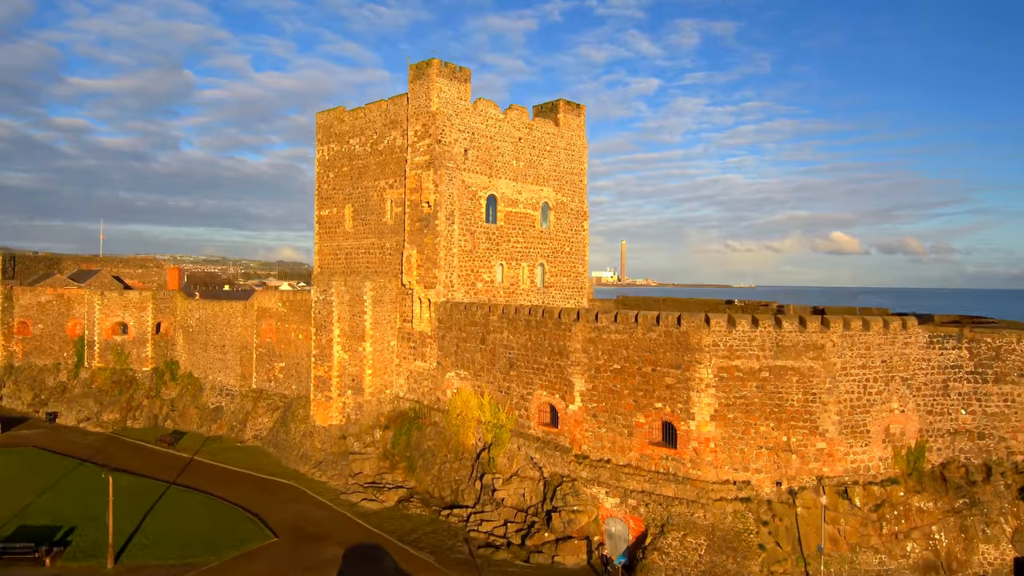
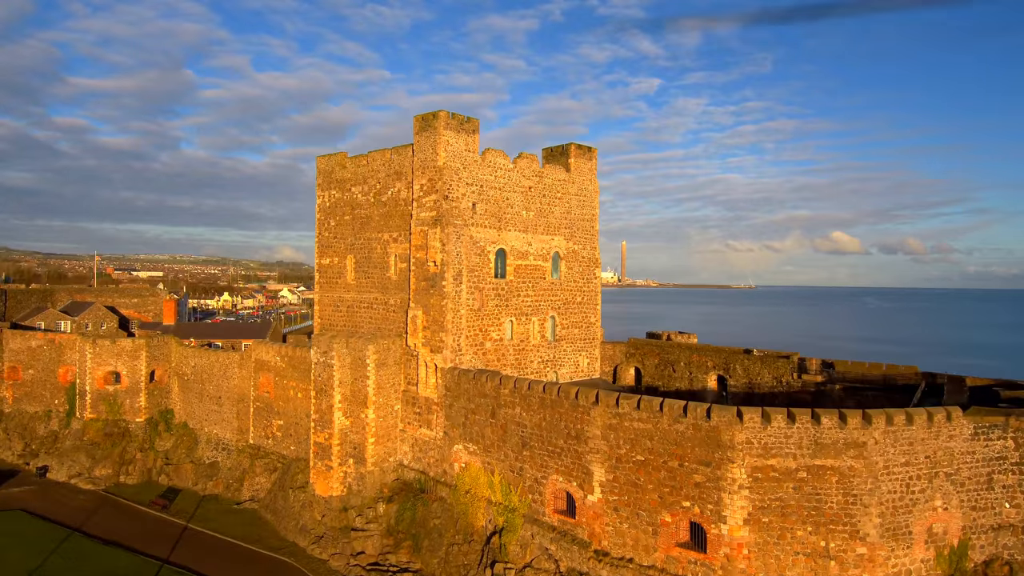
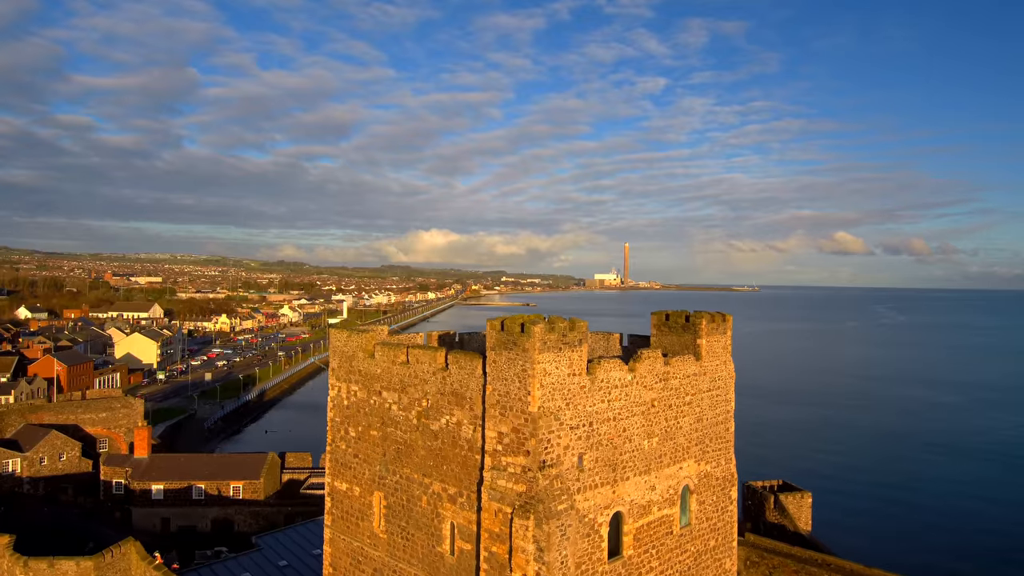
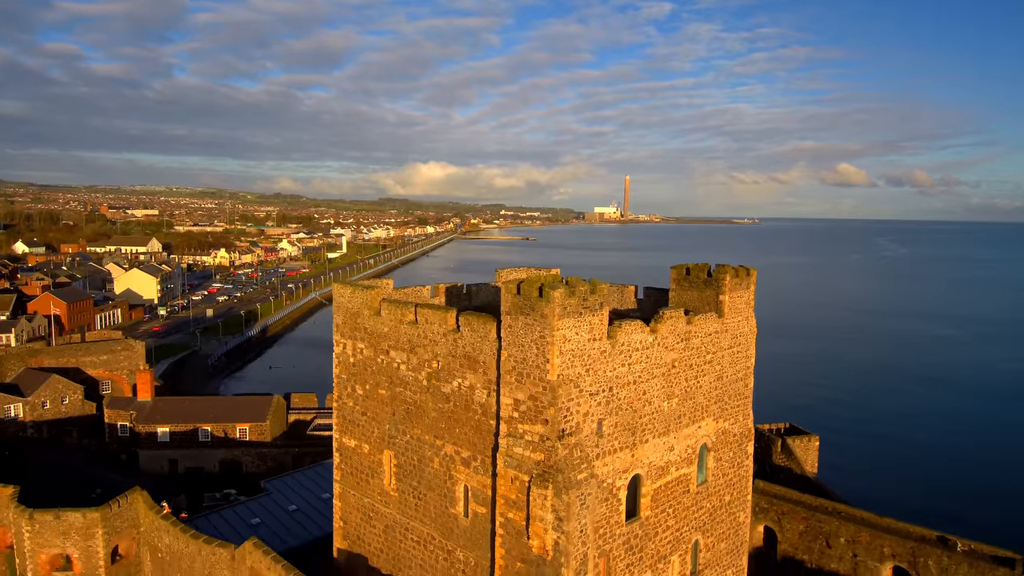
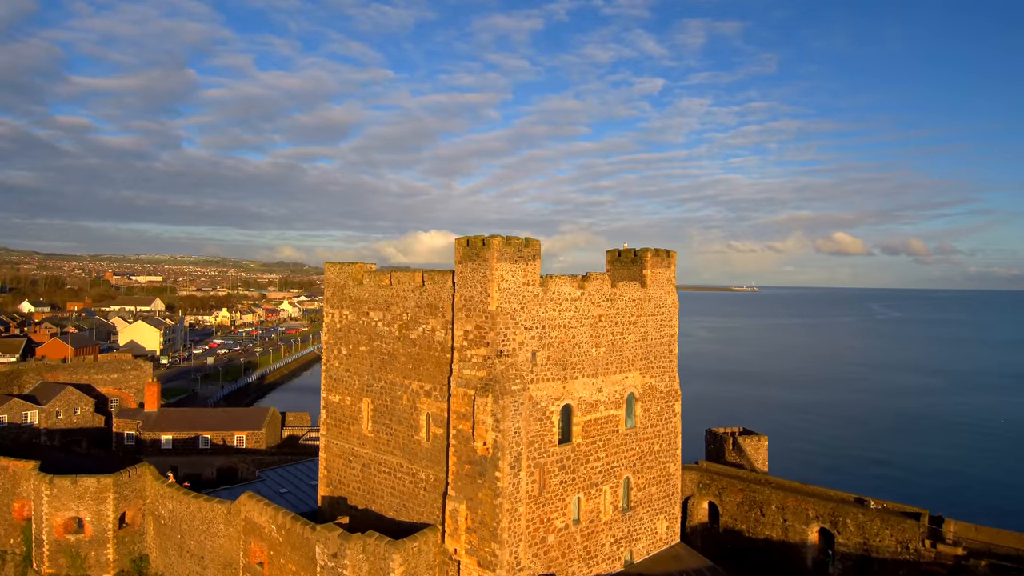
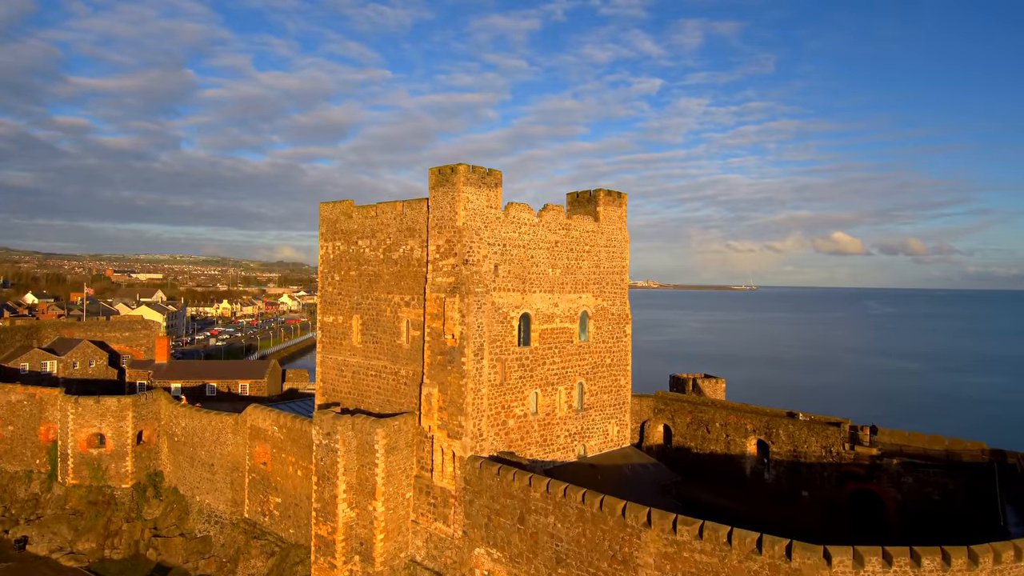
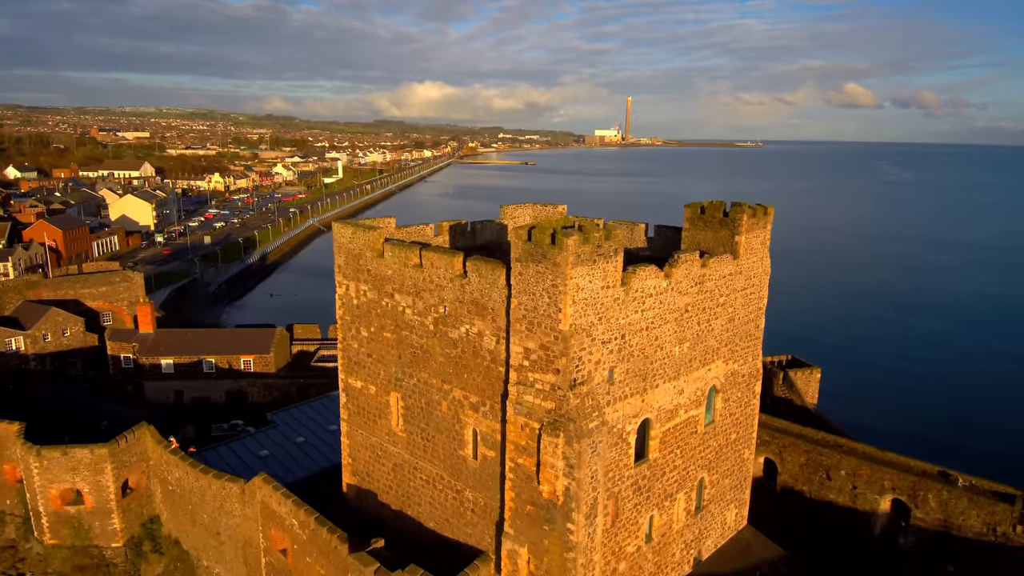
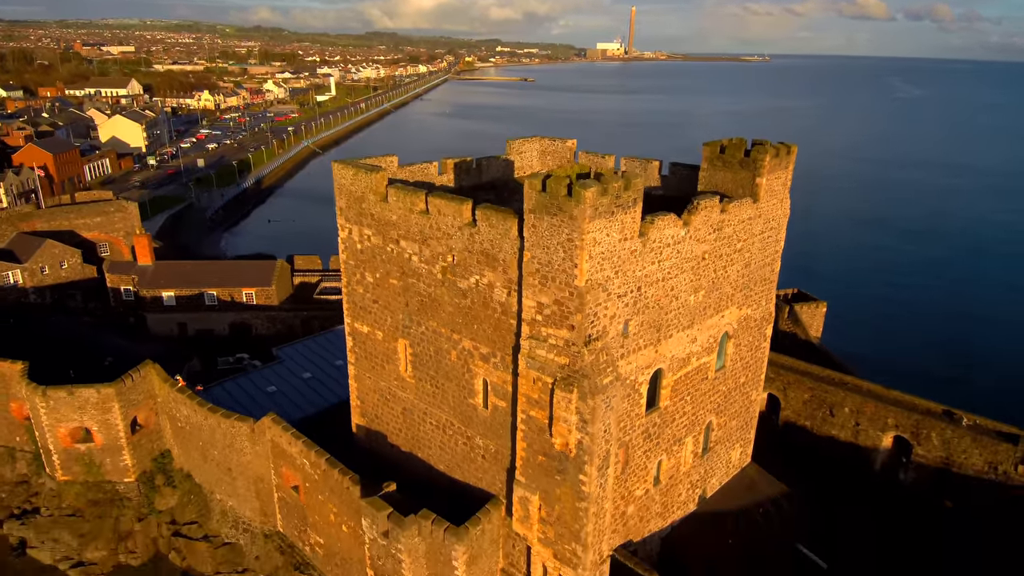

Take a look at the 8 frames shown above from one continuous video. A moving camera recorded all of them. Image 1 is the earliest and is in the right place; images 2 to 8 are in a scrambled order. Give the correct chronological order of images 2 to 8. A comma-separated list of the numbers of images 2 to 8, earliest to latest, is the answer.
2, 6, 5, 3, 4, 7, 8
